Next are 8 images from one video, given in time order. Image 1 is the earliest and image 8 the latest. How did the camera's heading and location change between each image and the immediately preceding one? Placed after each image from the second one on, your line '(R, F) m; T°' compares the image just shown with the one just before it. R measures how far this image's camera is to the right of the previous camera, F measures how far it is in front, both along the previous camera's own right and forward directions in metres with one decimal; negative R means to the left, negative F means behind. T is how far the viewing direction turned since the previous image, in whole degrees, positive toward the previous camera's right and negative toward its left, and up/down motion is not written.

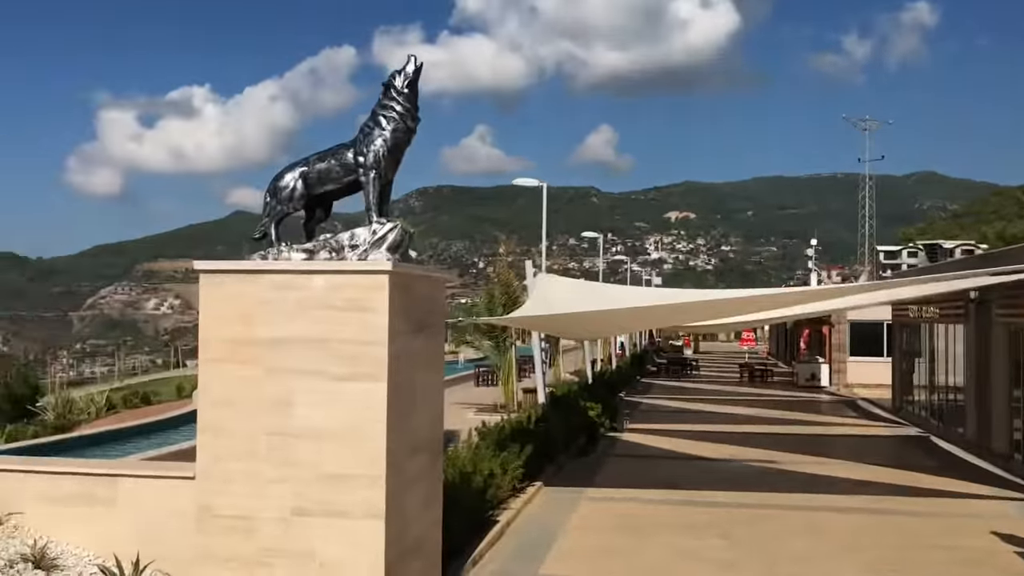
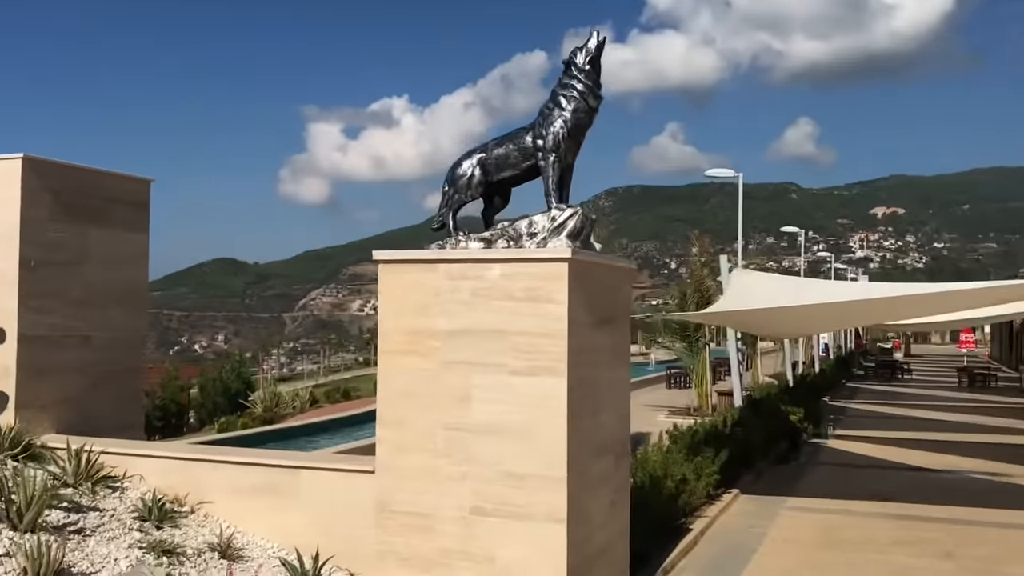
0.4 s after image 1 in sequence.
(0.0, +0.4) m; -11°
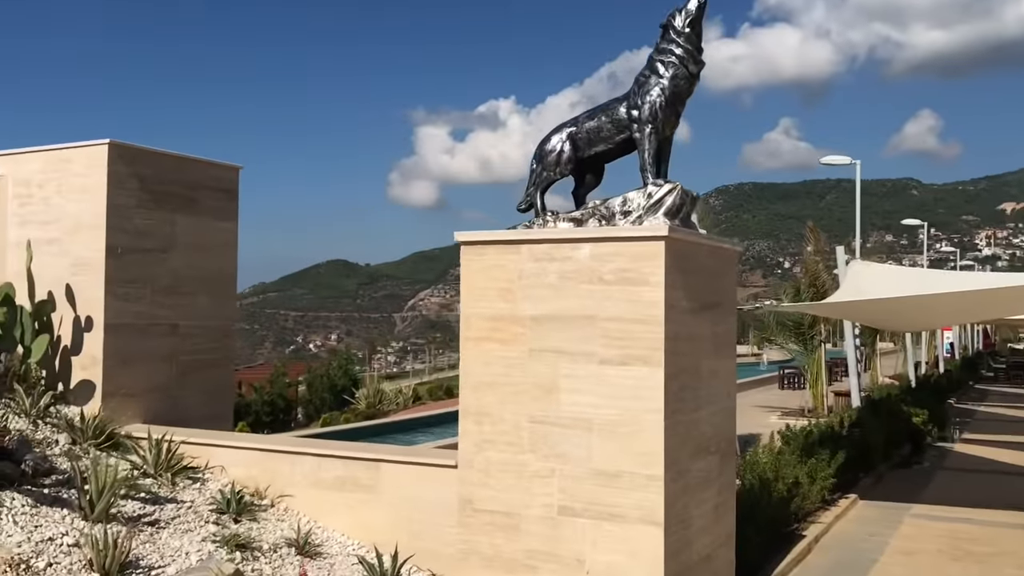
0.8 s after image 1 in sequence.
(+0.1, +0.5) m; -6°
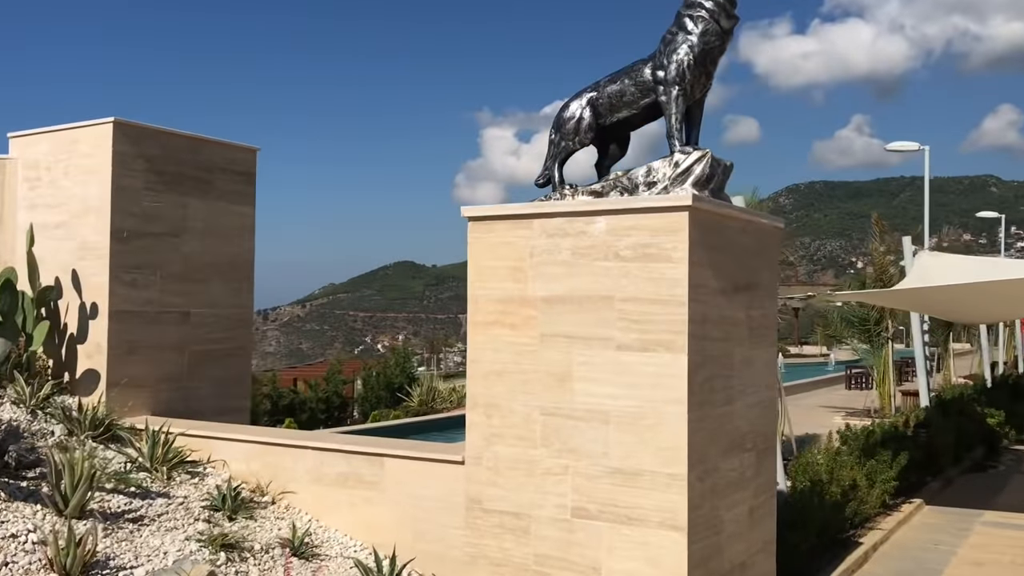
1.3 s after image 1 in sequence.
(+0.3, +0.5) m; -4°
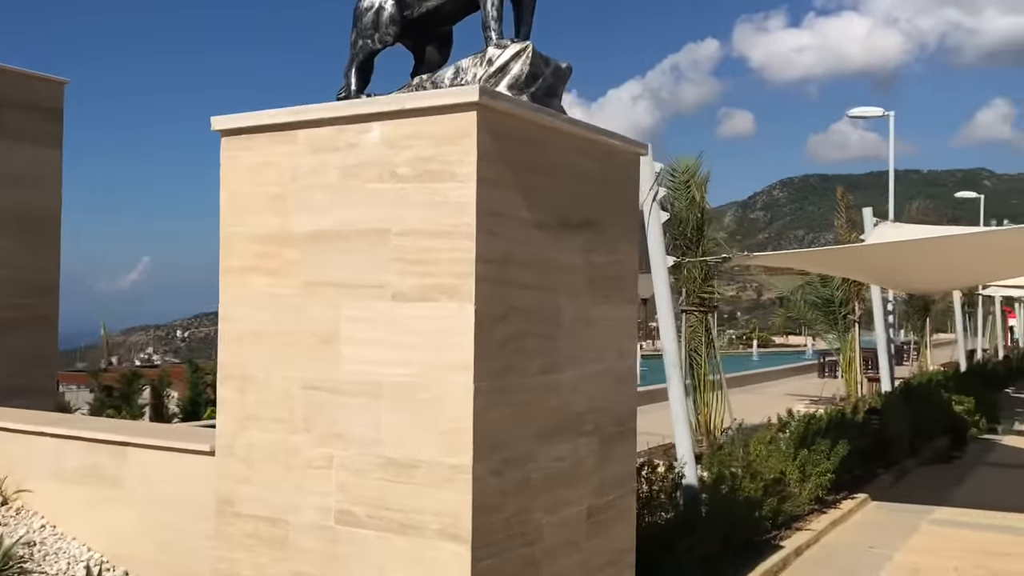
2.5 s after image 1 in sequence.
(+1.0, +1.2) m; 0°
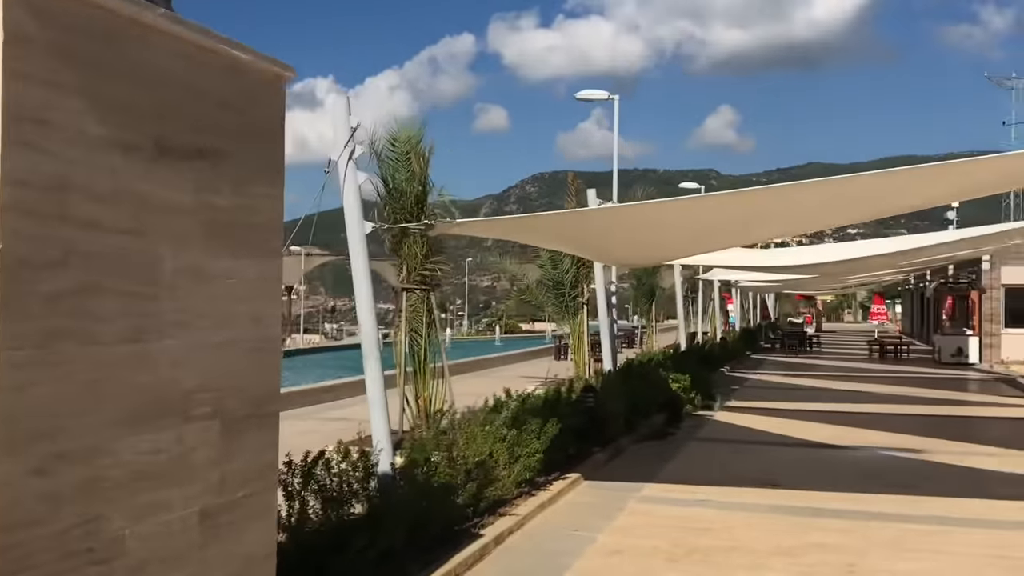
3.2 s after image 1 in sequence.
(+0.5, +0.7) m; +14°
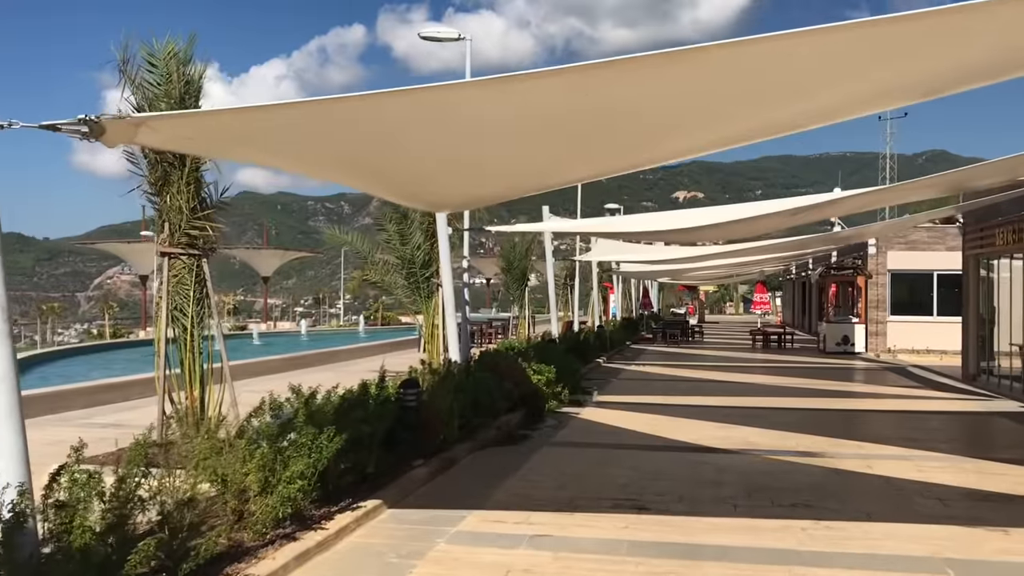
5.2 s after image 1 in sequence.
(+0.8, +2.4) m; +6°
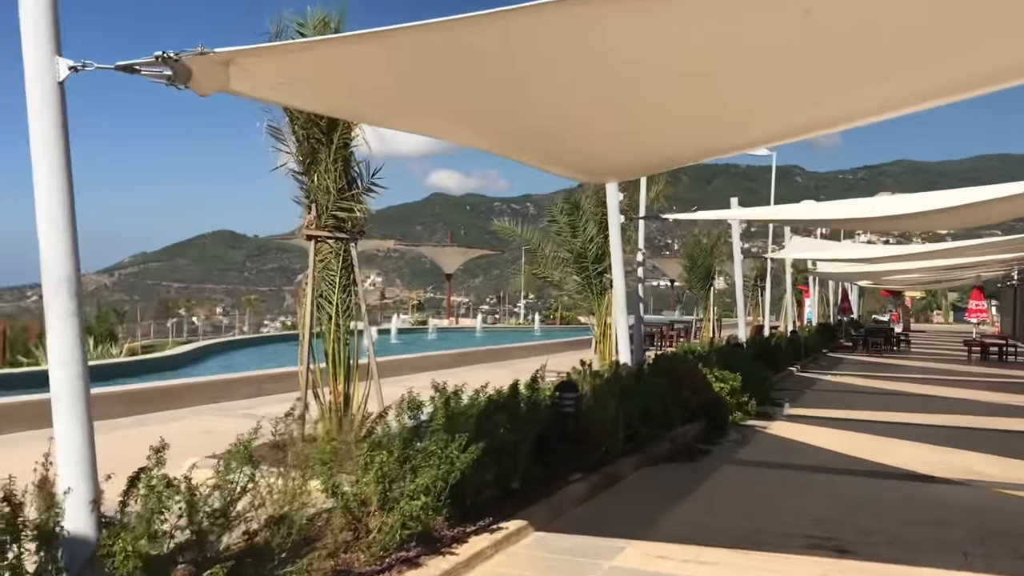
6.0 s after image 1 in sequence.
(+0.1, +1.0) m; -11°
